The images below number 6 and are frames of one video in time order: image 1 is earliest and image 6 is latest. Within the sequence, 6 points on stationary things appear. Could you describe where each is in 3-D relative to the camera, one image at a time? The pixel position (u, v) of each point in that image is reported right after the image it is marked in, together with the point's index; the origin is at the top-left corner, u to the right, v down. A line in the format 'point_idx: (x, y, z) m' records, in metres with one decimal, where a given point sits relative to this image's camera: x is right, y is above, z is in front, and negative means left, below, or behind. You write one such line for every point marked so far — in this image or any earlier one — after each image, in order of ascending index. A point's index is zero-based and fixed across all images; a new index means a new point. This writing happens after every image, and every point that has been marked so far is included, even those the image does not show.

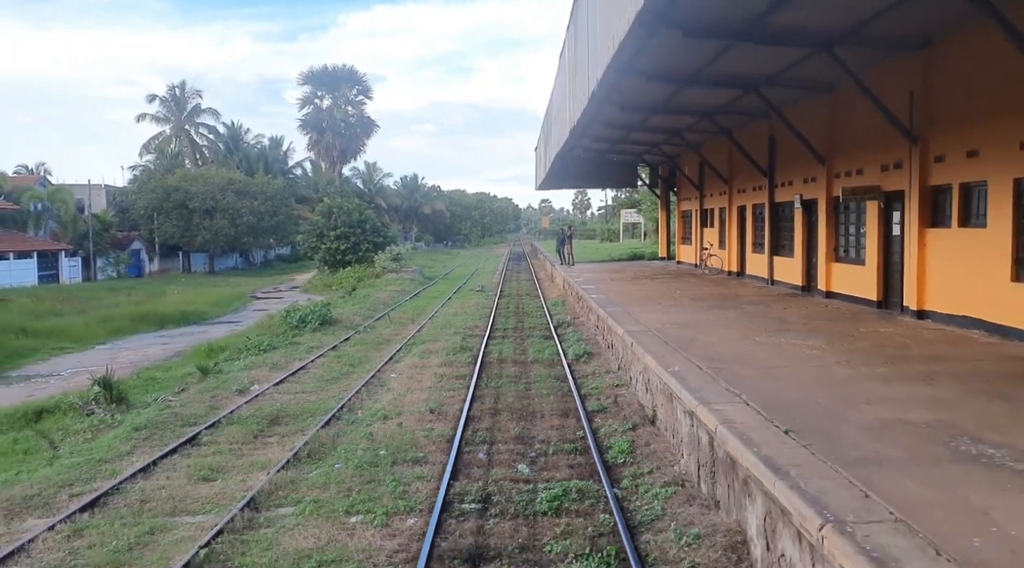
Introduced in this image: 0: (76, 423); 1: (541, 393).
0: (-5.6, -1.7, +9.9) m
1: (+0.4, -1.4, +9.9) m
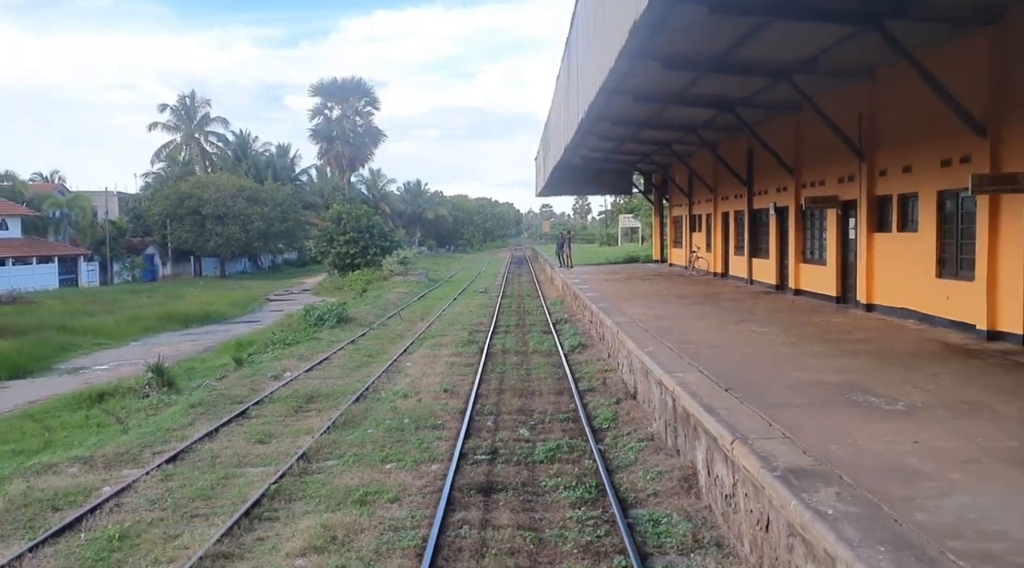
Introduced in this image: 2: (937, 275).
0: (-5.5, -1.7, +11.4) m
1: (+0.4, -1.4, +11.4) m
2: (+5.2, +0.1, +9.3) m
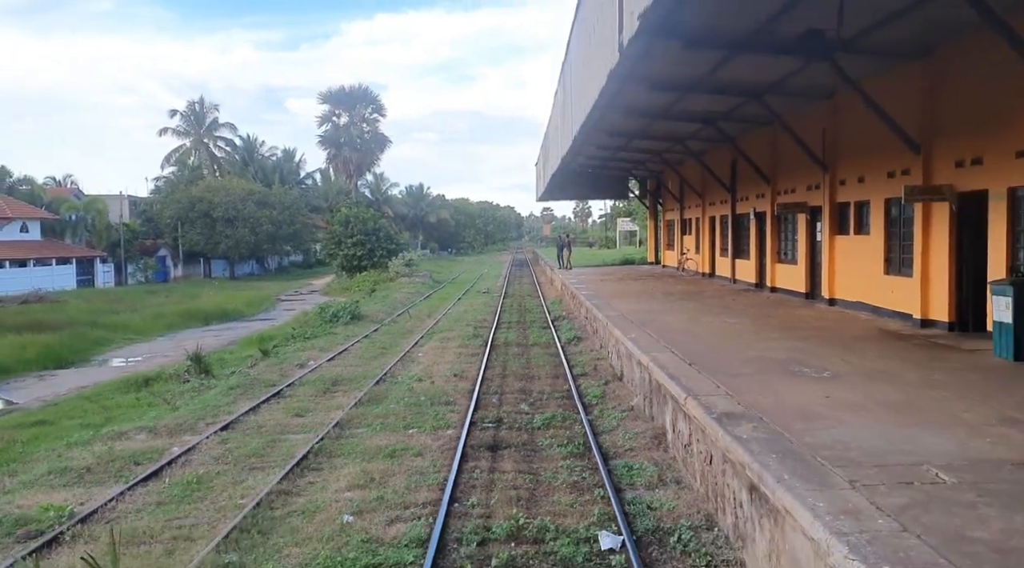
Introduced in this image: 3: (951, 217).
0: (-5.5, -1.7, +12.8) m
1: (+0.4, -1.3, +12.8) m
2: (+5.2, +0.2, +10.7) m
3: (+5.2, +0.8, +9.1) m
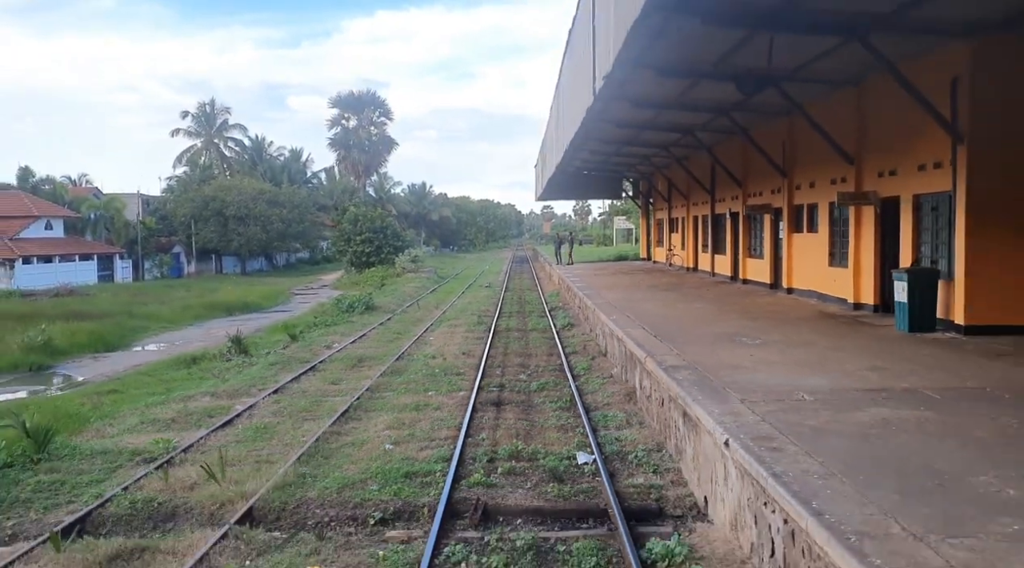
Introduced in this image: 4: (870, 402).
0: (-5.5, -1.5, +14.7) m
1: (+0.4, -1.1, +14.7) m
2: (+5.2, +0.3, +12.6) m
3: (+5.2, +0.9, +11.0) m
4: (+2.7, -0.9, +5.8) m
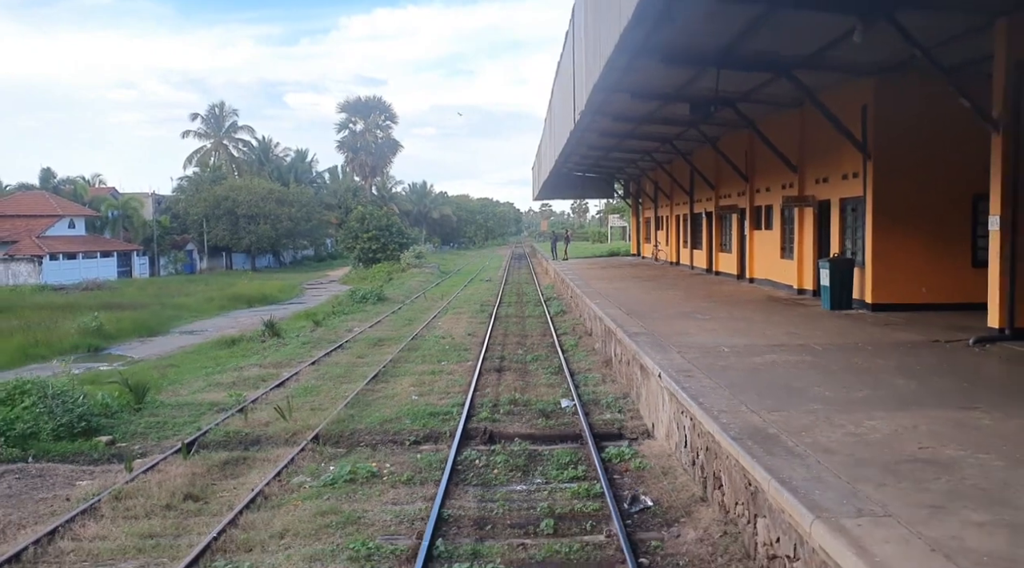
0: (-5.5, -1.3, +16.9) m
1: (+0.4, -0.9, +16.9) m
2: (+5.2, +0.5, +14.9) m
3: (+5.2, +1.1, +13.2) m
4: (+2.7, -0.7, +8.0) m
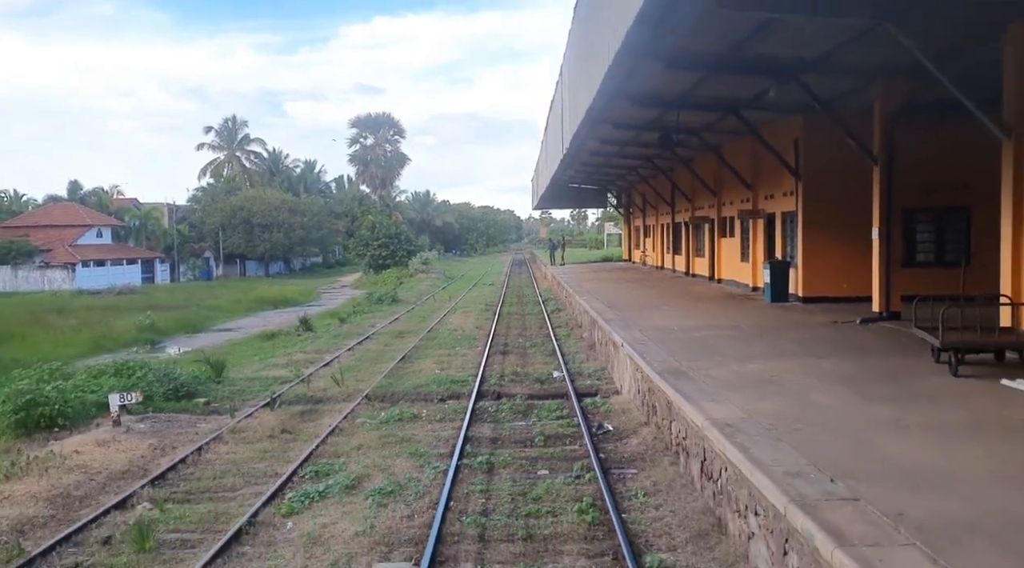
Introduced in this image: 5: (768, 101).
0: (-5.5, -1.3, +19.6) m
1: (+0.5, -1.0, +19.6) m
2: (+5.2, +0.5, +17.6) m
3: (+5.2, +1.2, +15.9) m
4: (+2.7, -0.6, +10.7) m
5: (+4.4, +3.1, +13.1) m
